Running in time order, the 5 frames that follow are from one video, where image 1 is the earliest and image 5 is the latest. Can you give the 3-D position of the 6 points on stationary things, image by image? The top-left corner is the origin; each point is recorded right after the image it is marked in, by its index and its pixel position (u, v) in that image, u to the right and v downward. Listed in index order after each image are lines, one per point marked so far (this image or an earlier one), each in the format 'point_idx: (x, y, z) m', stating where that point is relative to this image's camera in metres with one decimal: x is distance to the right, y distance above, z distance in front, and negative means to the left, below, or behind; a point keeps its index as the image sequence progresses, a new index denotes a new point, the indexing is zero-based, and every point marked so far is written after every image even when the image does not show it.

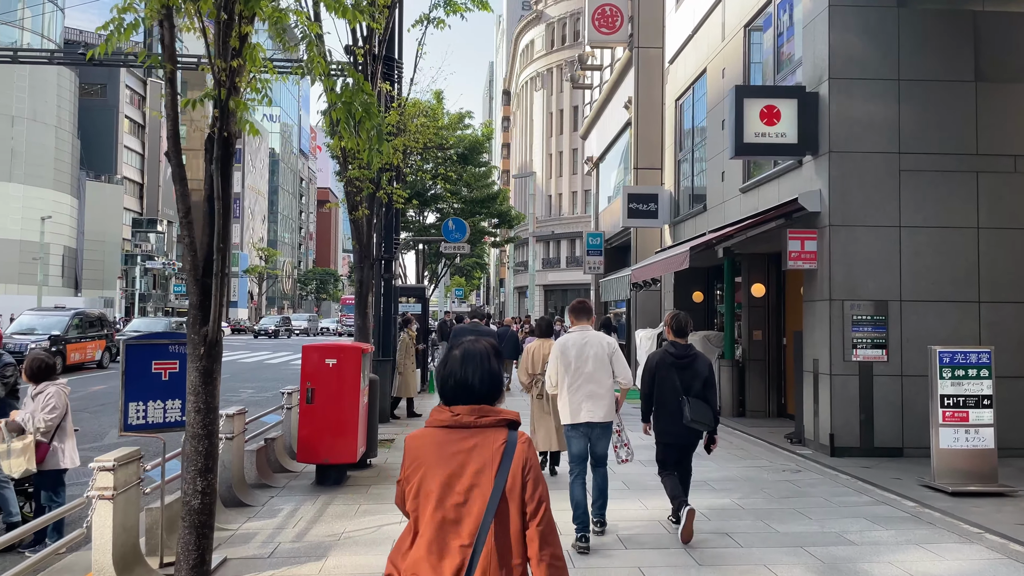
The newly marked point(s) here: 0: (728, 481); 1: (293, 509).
0: (+2.1, -1.9, +7.9) m
1: (-1.9, -1.9, +6.9) m
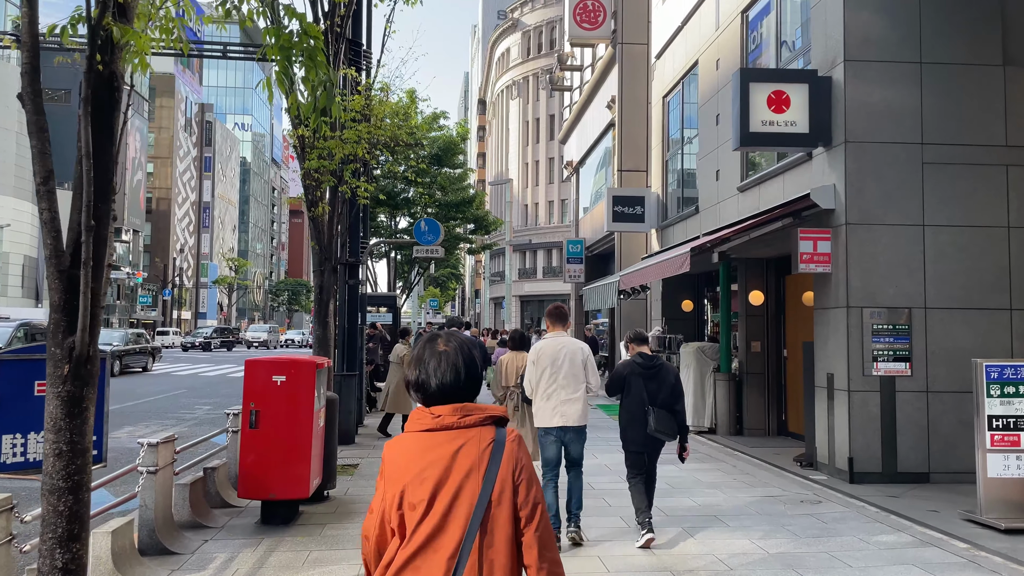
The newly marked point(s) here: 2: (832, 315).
0: (+2.0, -1.9, +6.9) m
1: (-2.0, -1.9, +5.7) m
2: (+3.4, -0.3, +8.6) m
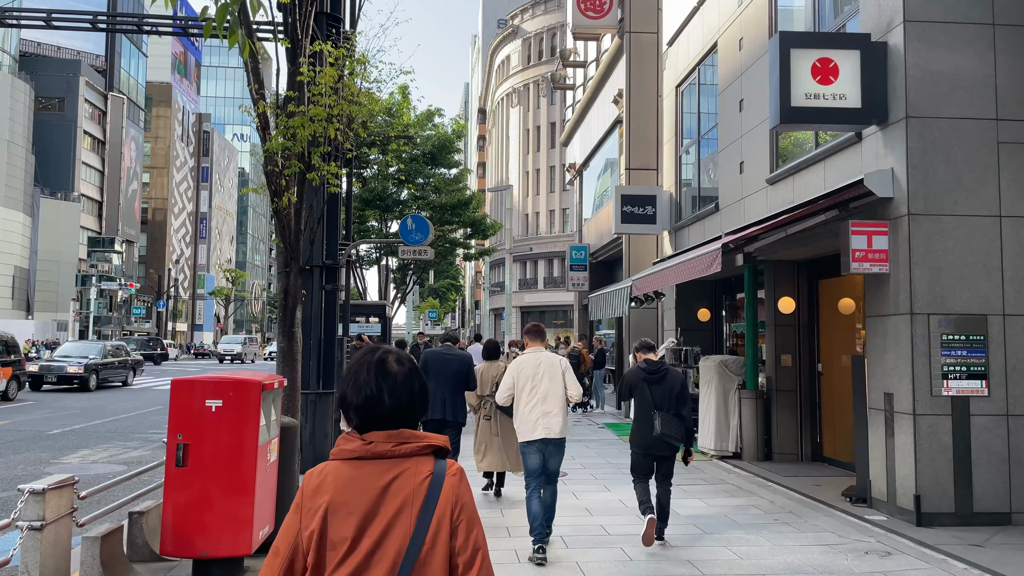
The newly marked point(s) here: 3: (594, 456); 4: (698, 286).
0: (+1.9, -1.9, +5.5) m
1: (-2.0, -1.9, +4.4) m
2: (+3.4, -0.3, +7.2) m
3: (+1.1, -2.3, +10.9) m
4: (+3.2, 0.0, +13.7) m
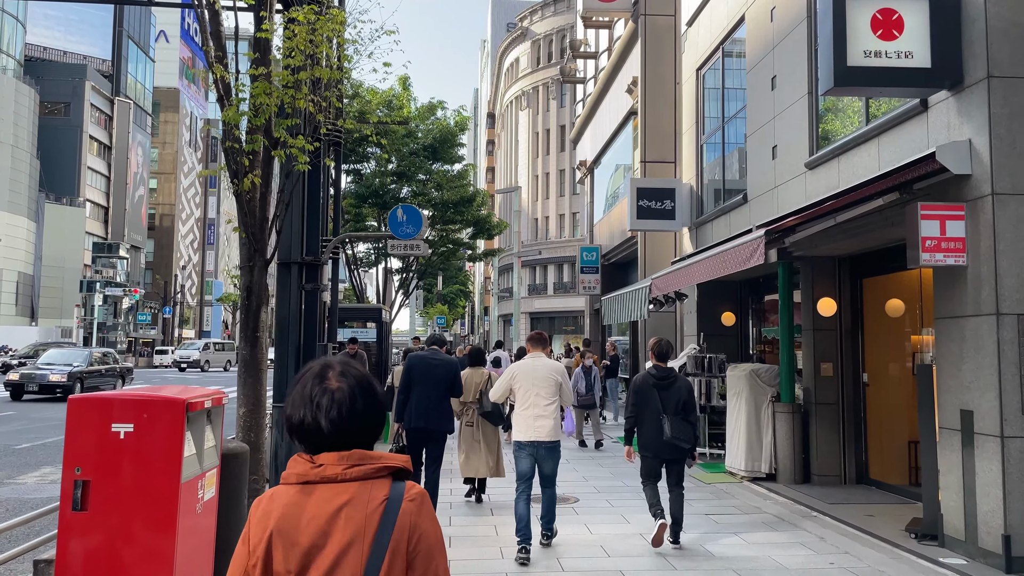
0: (+1.9, -1.9, +4.3) m
1: (-2.1, -1.9, +3.2) m
2: (+3.4, -0.3, +6.0) m
3: (+1.2, -2.3, +9.7) m
4: (+3.3, 0.0, +12.5) m
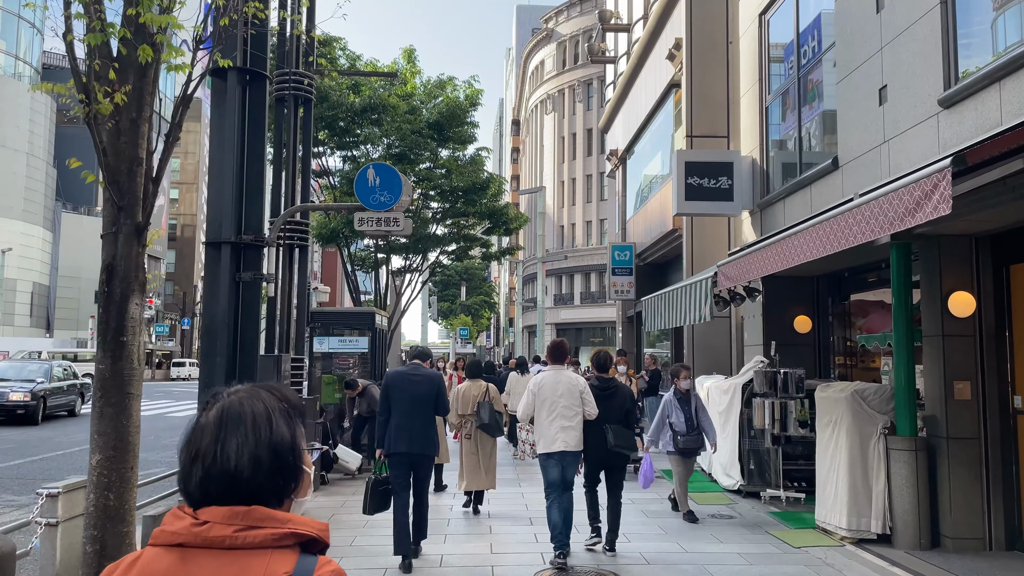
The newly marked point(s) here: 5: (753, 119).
0: (+1.9, -1.7, +1.7) m
1: (-2.1, -1.7, +0.8) m
2: (+3.4, -0.2, +3.4) m
3: (+1.3, -2.2, +7.2) m
4: (+3.5, 0.0, +10.0) m
5: (+3.3, +2.3, +11.1) m
